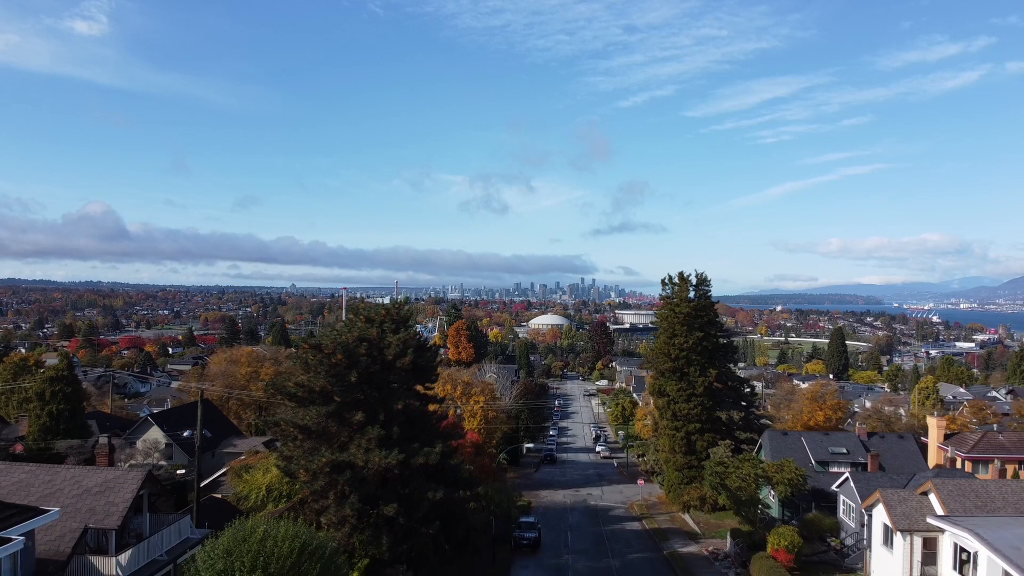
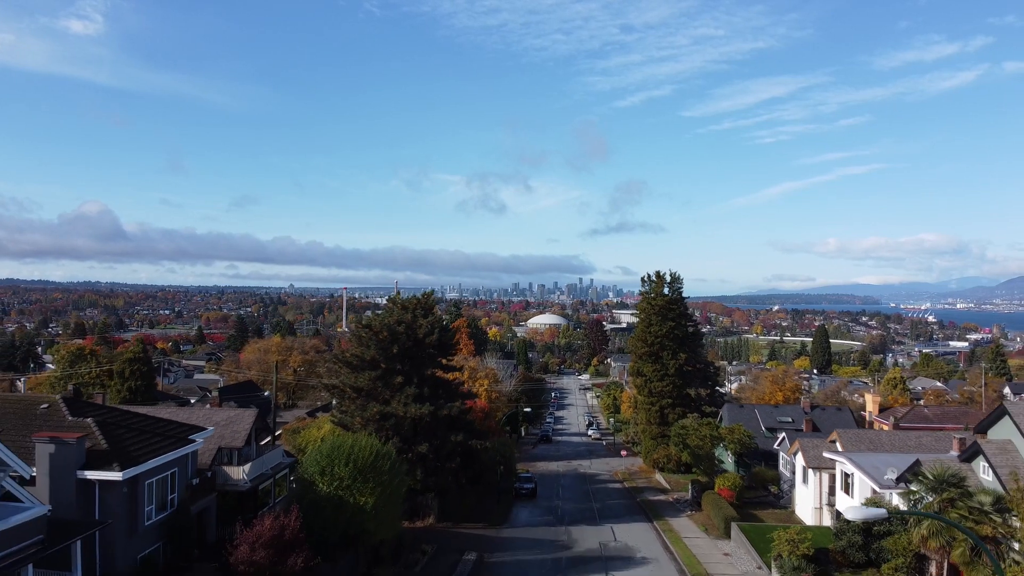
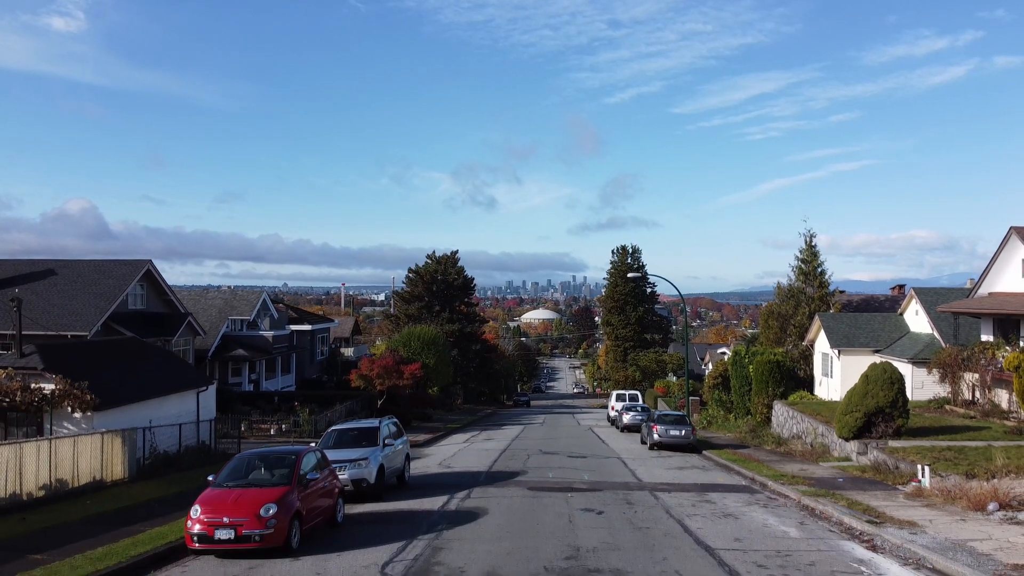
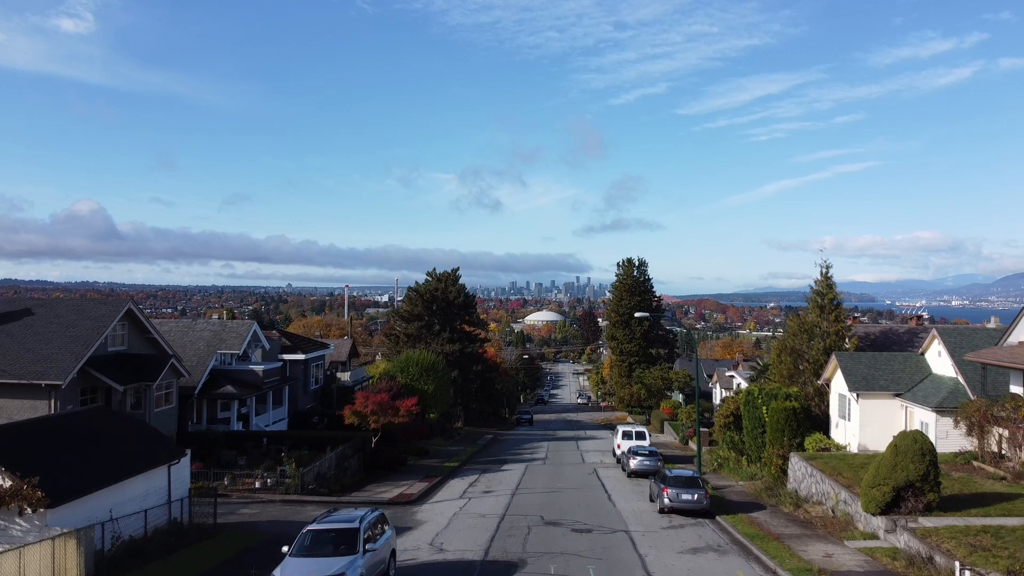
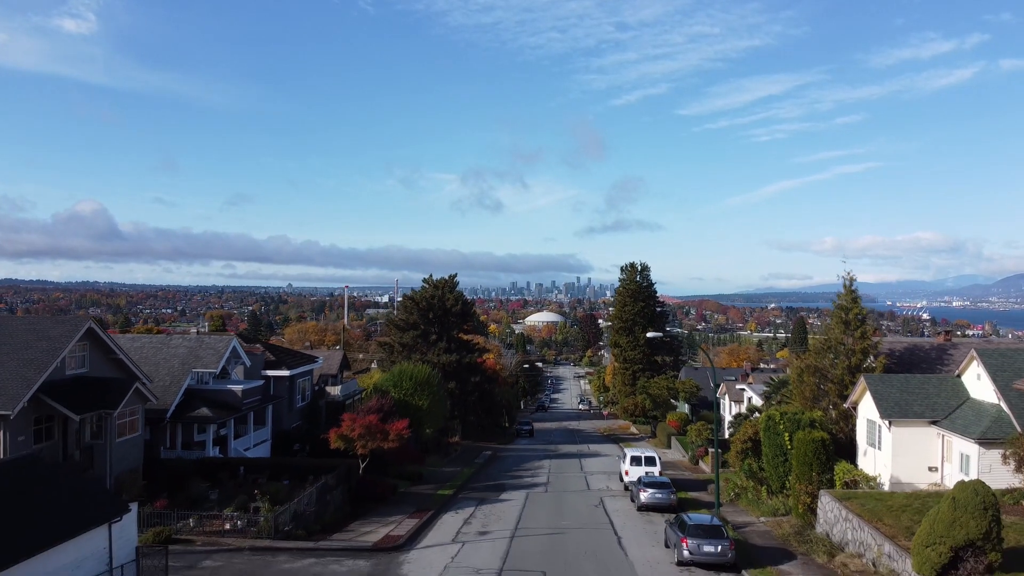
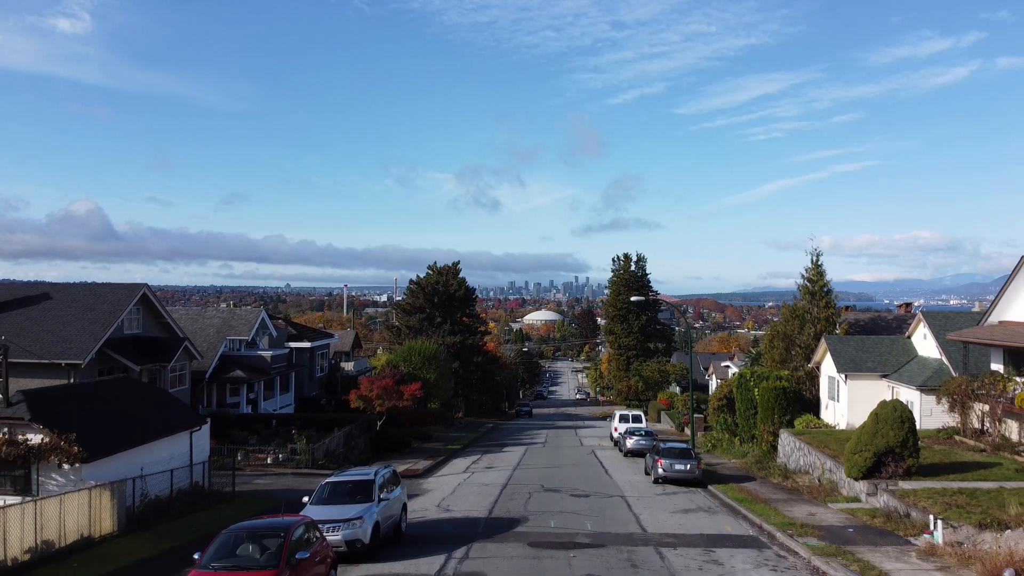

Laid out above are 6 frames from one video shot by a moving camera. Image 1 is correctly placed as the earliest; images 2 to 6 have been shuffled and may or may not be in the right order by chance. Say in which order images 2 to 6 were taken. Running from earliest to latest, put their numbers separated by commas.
2, 5, 4, 6, 3
